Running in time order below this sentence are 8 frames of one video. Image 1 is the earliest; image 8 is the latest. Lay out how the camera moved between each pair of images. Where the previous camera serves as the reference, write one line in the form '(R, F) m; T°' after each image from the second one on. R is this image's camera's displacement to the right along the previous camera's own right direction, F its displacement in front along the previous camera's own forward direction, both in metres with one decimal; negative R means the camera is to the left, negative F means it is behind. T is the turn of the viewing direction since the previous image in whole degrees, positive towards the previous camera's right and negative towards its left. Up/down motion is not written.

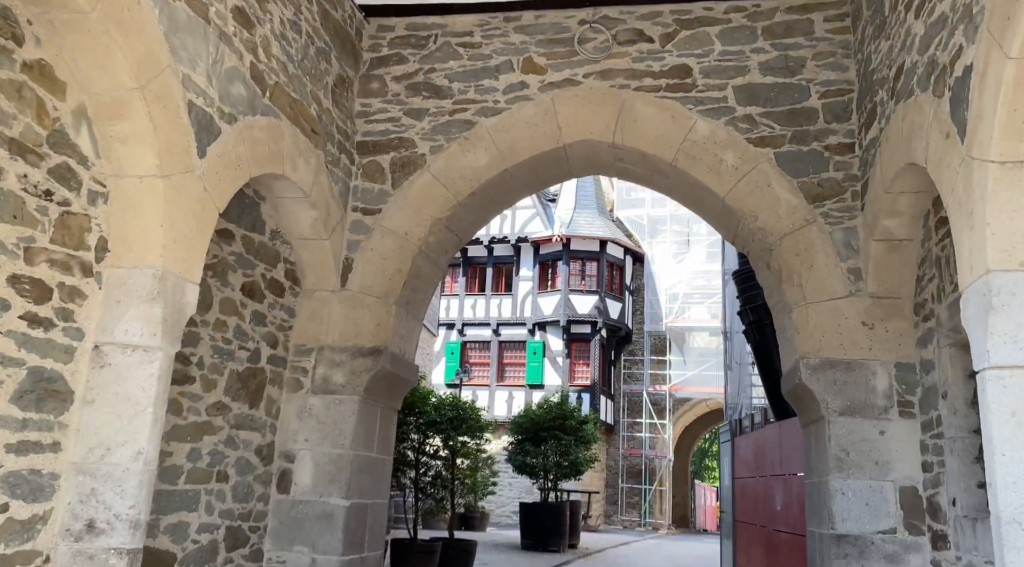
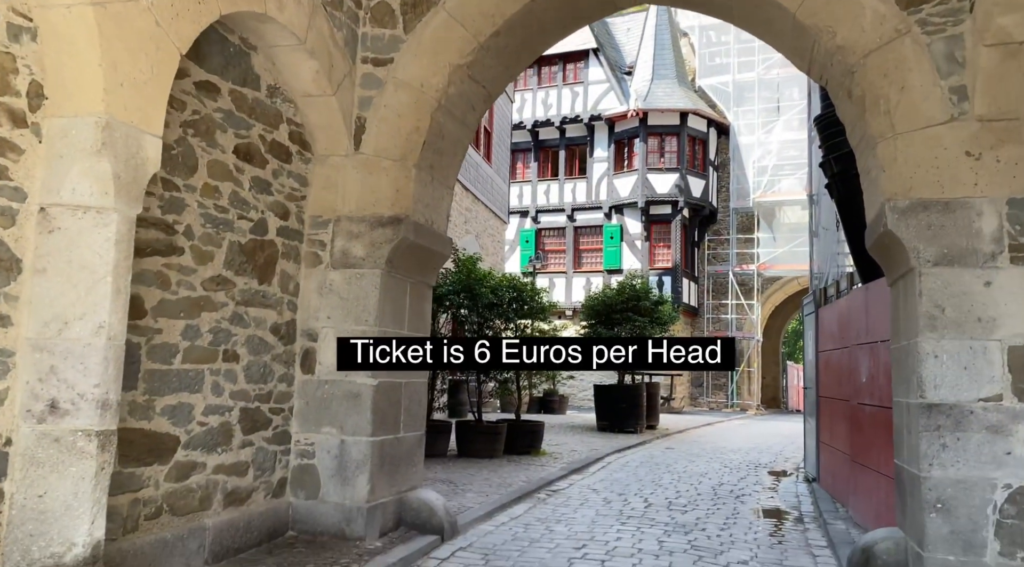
(+0.3, +0.5) m; -7°
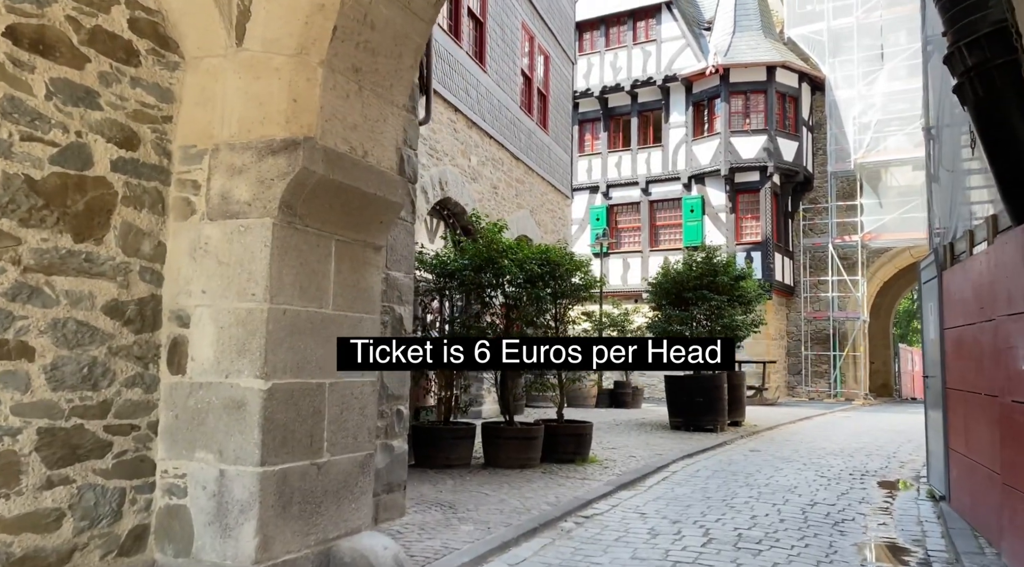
(+0.5, +1.5) m; -7°
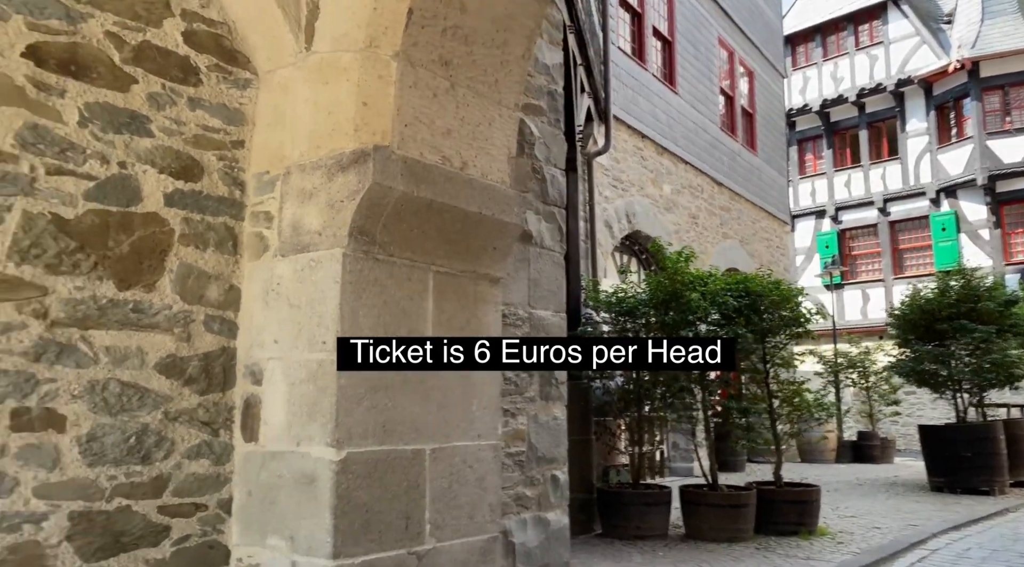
(+0.3, +0.8) m; -17°
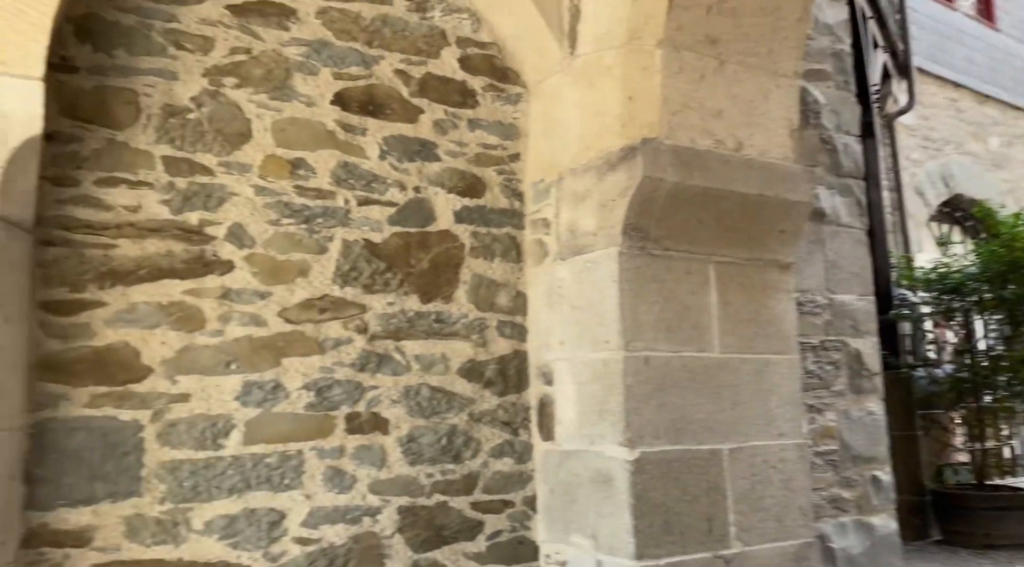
(0.0, +0.1) m; -21°
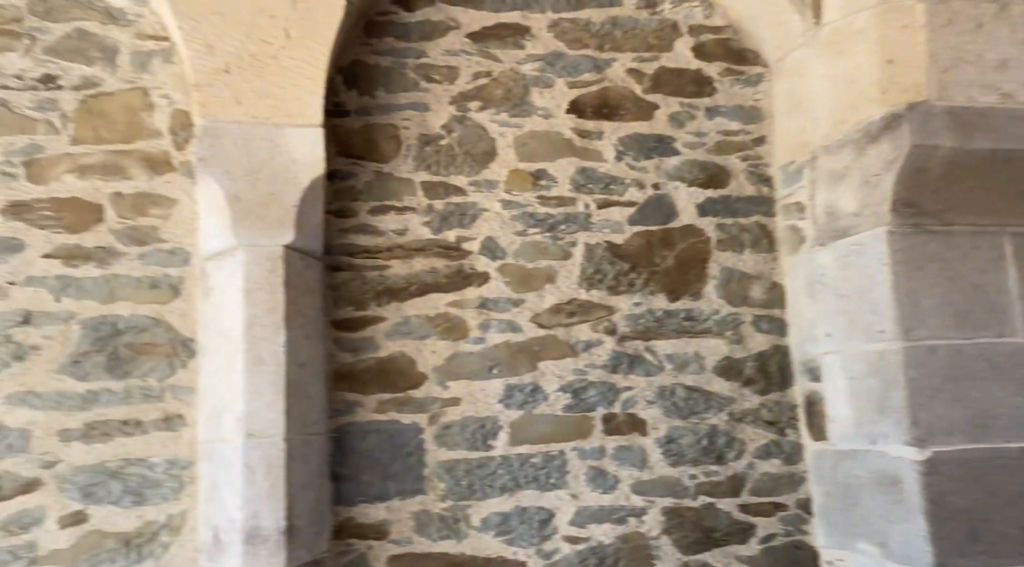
(0.0, 0.0) m; -18°
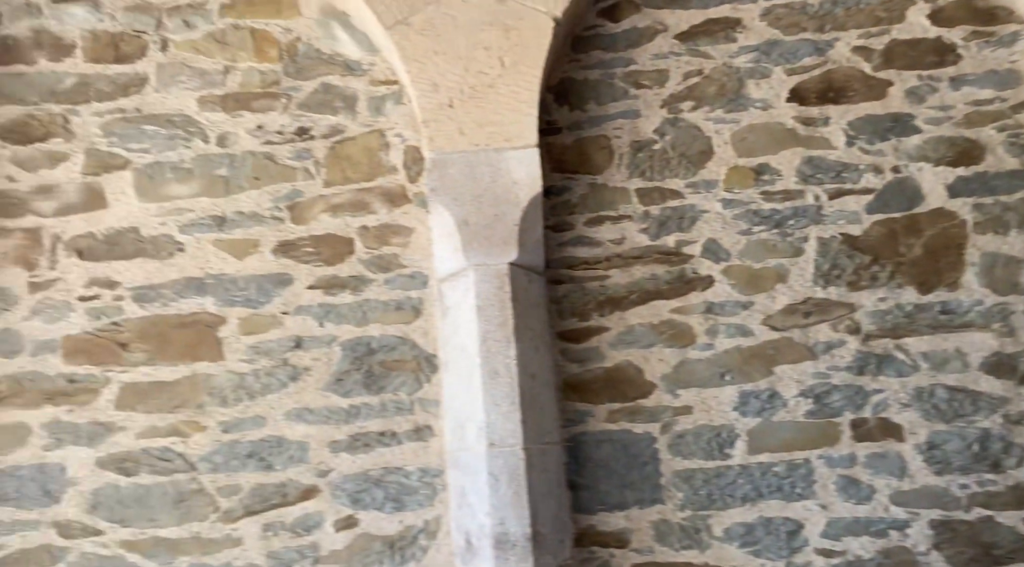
(0.0, 0.0) m; -15°
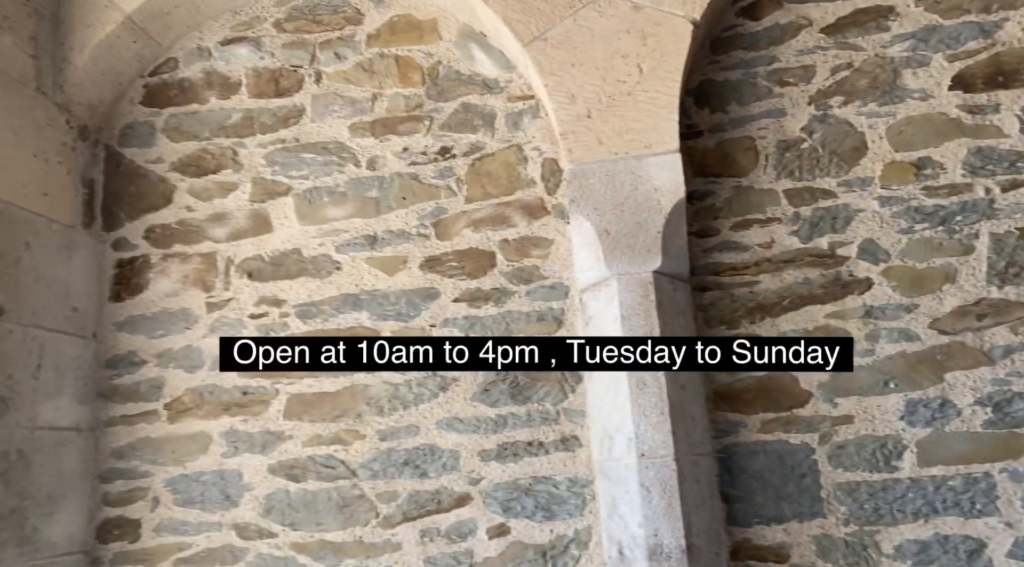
(0.0, 0.0) m; -9°
